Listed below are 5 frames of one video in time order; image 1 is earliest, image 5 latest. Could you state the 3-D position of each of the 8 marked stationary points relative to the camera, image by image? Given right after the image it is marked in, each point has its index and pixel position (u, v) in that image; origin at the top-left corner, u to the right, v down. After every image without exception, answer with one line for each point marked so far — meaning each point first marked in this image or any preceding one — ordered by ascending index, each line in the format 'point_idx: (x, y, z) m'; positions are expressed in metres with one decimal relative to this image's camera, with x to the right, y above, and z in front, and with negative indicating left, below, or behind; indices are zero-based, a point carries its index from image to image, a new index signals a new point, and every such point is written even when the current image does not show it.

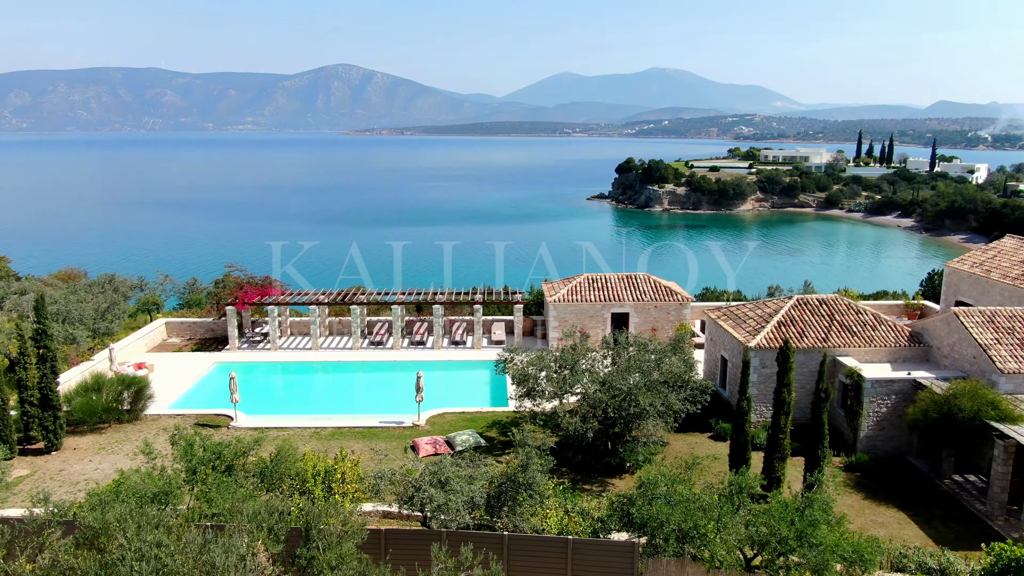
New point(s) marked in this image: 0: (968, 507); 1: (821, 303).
0: (+9.3, -4.4, +14.4) m
1: (+8.2, -0.4, +18.8) m
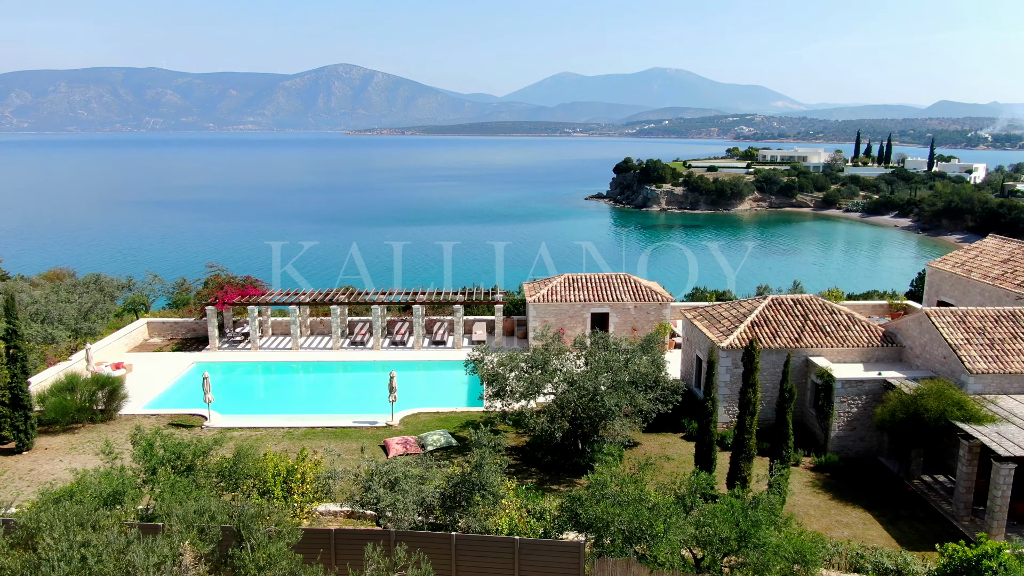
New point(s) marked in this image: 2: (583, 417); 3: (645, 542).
0: (+8.6, -4.4, +14.4) m
1: (+7.5, -0.4, +18.7) m
2: (+1.5, -2.8, +15.3) m
3: (+1.7, -3.3, +9.3) m
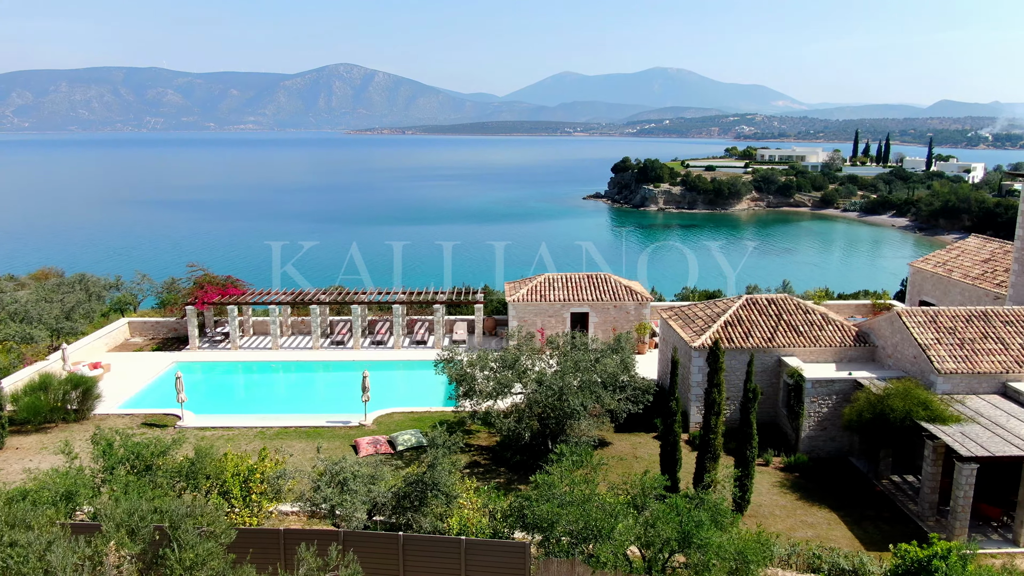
0: (+7.9, -4.4, +14.3) m
1: (+6.8, -0.4, +18.7) m
2: (+0.8, -2.8, +15.2) m
3: (+1.0, -3.3, +9.3) m
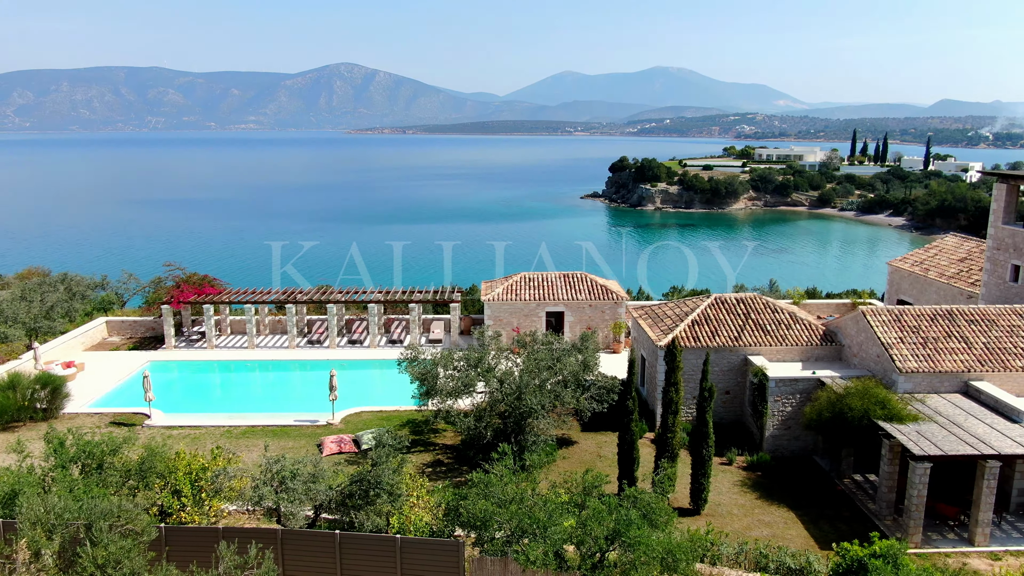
0: (+7.0, -4.4, +14.3) m
1: (+6.0, -0.4, +18.7) m
2: (0.0, -2.8, +15.2) m
3: (+0.1, -3.3, +9.3) m
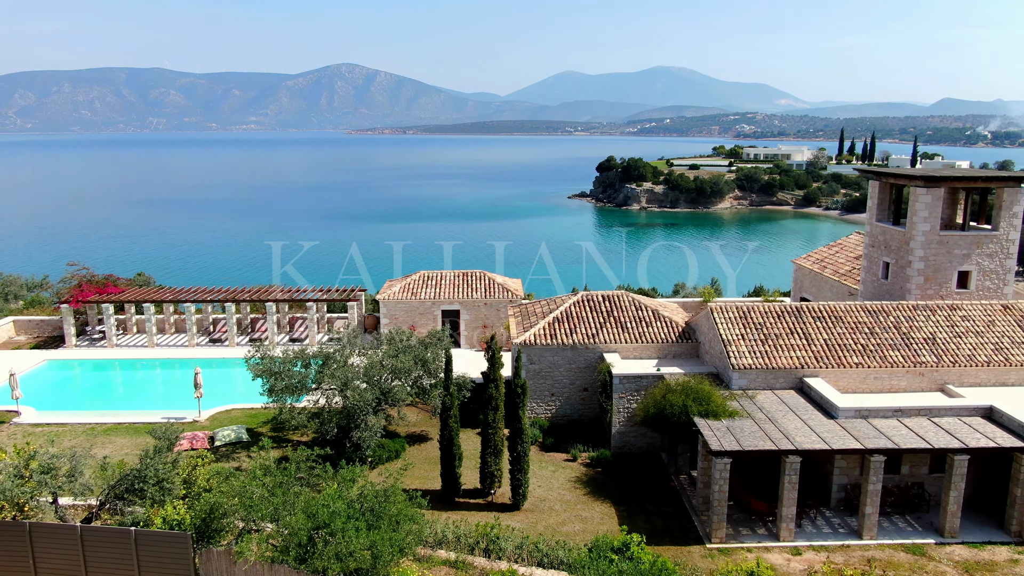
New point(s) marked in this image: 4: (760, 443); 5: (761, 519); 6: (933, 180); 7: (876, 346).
0: (+3.5, -4.4, +14.4) m
1: (+2.4, -0.3, +18.8) m
2: (-3.5, -2.7, +15.3) m
3: (-3.4, -3.3, +9.4) m
4: (+4.5, -2.8, +12.9) m
5: (+4.8, -4.5, +13.6) m
6: (+10.5, +2.7, +17.6) m
7: (+8.1, -1.3, +15.8) m
